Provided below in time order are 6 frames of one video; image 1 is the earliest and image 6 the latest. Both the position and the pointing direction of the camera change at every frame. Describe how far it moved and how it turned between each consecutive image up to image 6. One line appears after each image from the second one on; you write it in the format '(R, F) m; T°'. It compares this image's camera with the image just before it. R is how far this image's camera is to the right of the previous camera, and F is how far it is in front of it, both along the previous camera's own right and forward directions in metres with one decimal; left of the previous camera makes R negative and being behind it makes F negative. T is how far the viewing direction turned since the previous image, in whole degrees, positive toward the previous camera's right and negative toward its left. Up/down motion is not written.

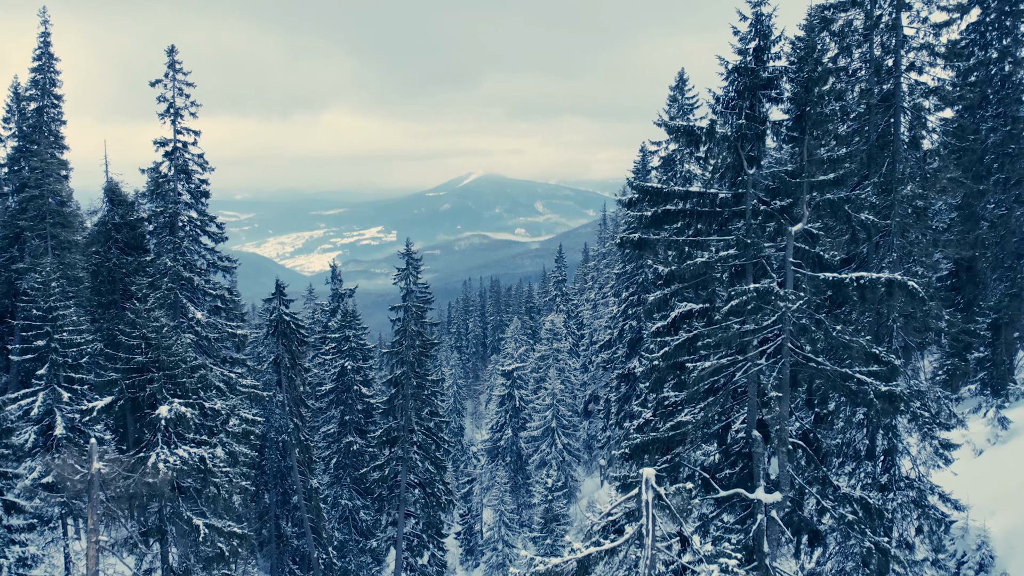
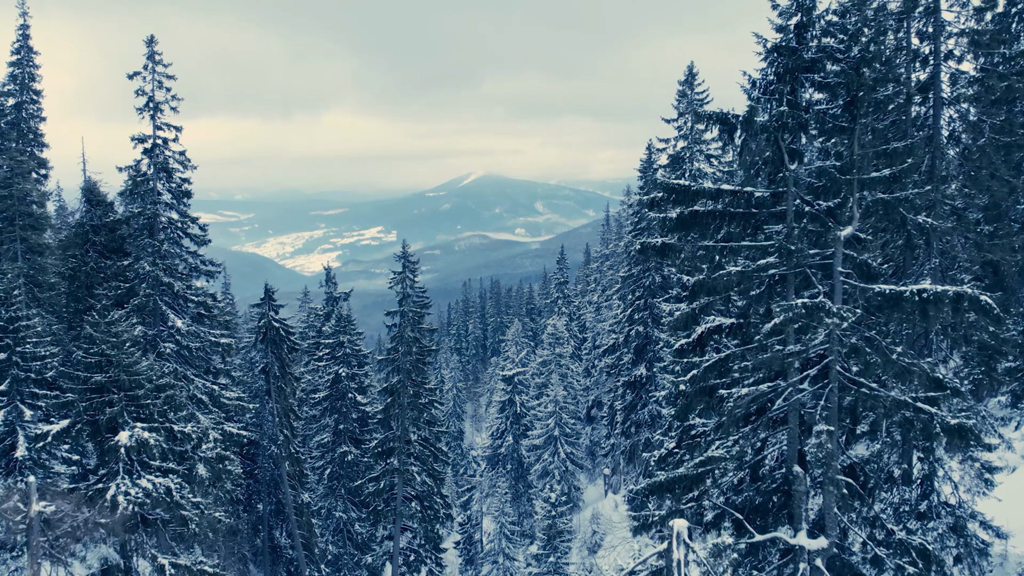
(-0.1, +1.2) m; 0°
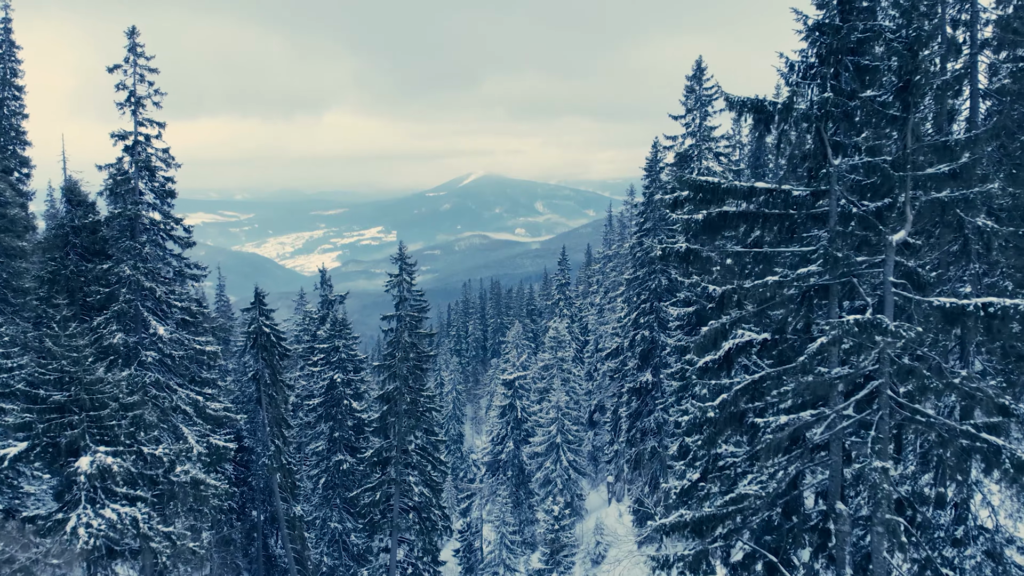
(0.0, +1.0) m; 0°
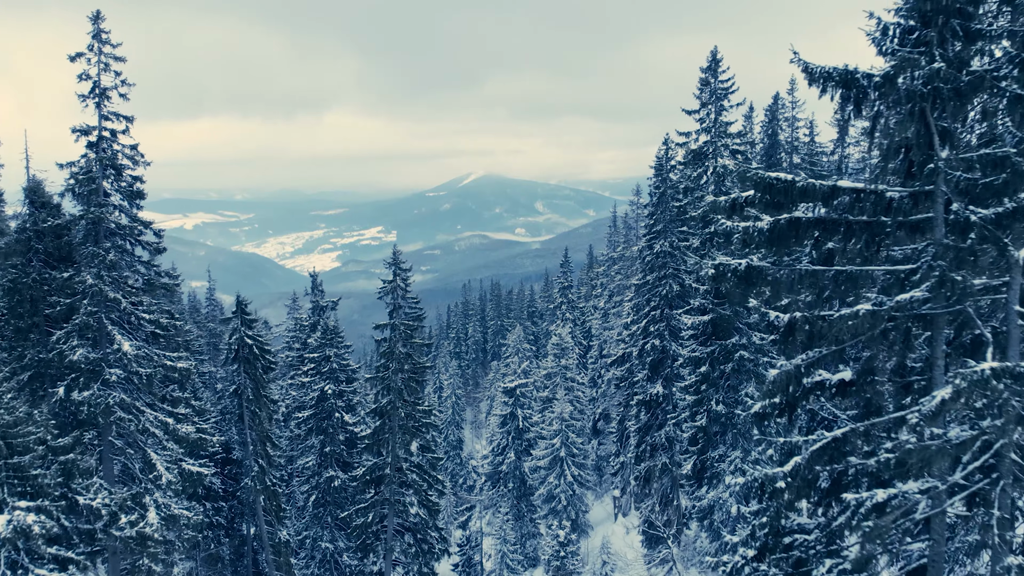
(-0.1, +1.6) m; 0°
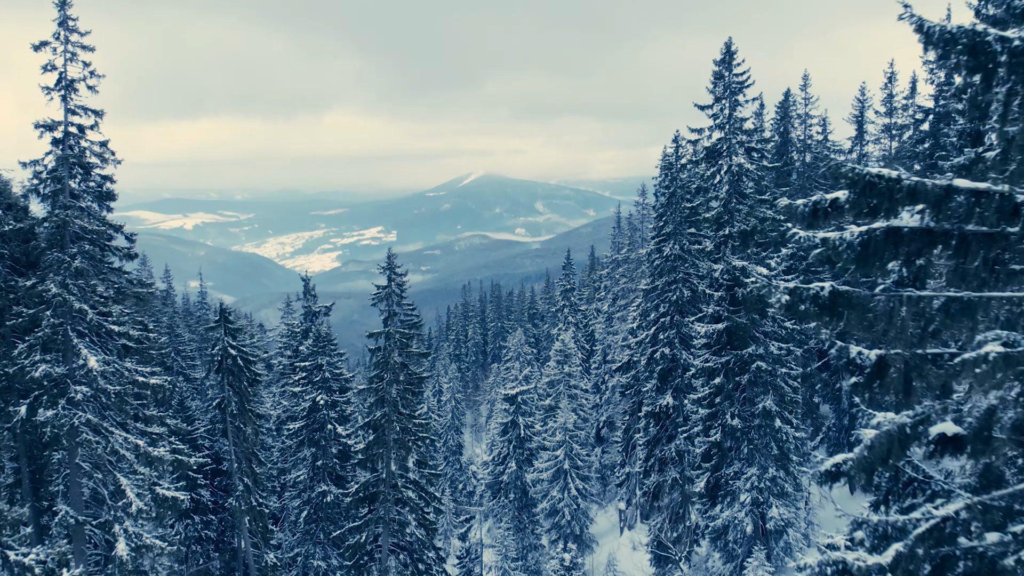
(-0.1, +1.3) m; 0°
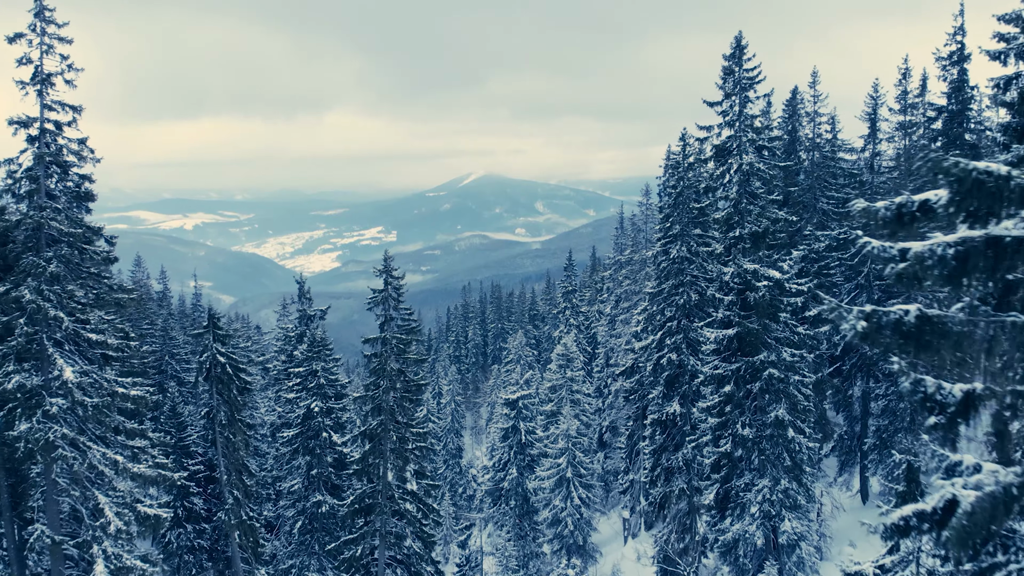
(-0.1, +0.8) m; 0°
